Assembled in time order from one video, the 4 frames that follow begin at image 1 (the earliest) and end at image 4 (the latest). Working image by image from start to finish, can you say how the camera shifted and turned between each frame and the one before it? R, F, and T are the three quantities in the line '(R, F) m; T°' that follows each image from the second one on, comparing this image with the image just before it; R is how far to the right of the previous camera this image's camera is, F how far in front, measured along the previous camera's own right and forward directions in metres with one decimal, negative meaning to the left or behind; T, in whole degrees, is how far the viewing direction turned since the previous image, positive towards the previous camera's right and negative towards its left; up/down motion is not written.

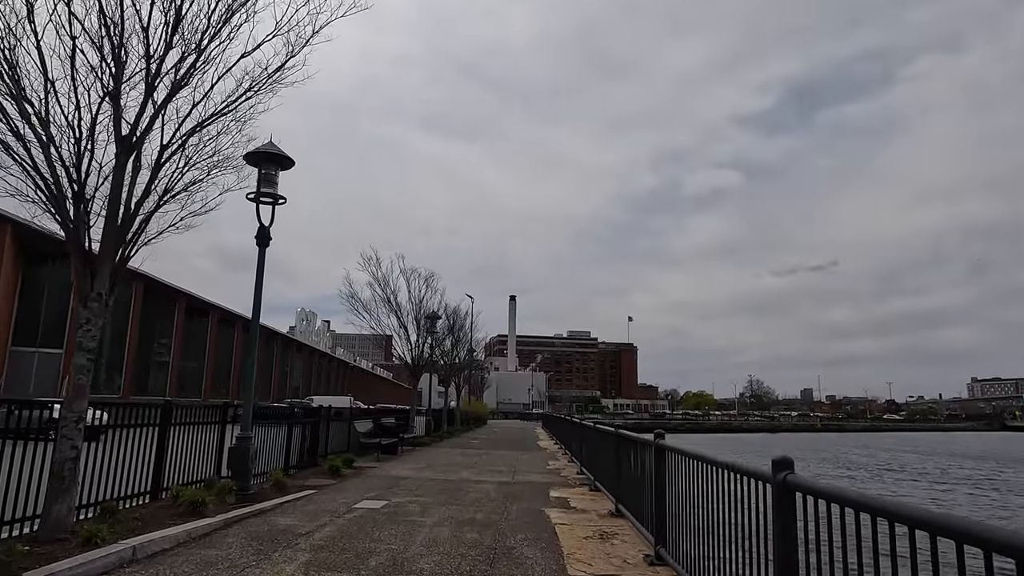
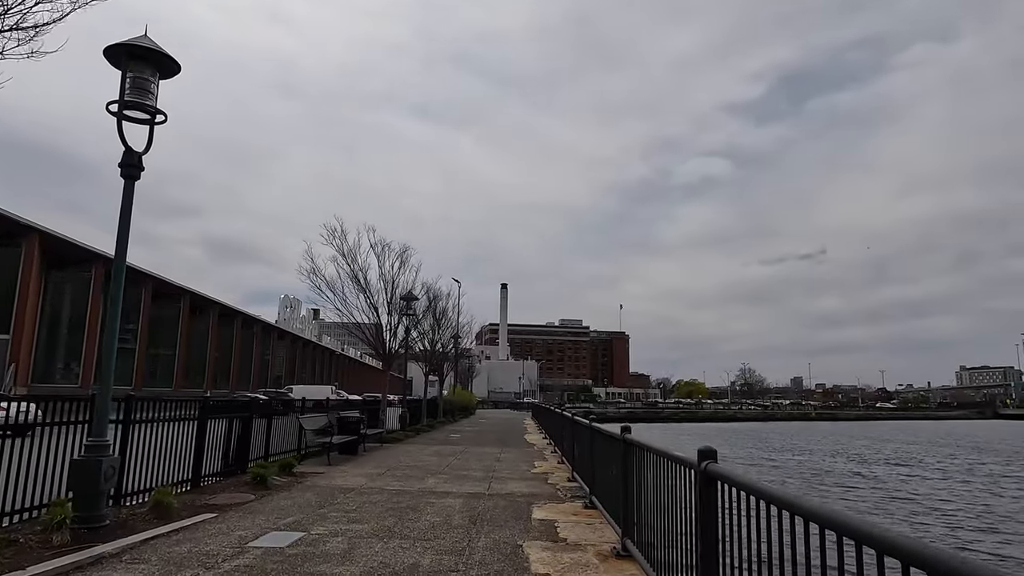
(+0.3, +2.8) m; +1°
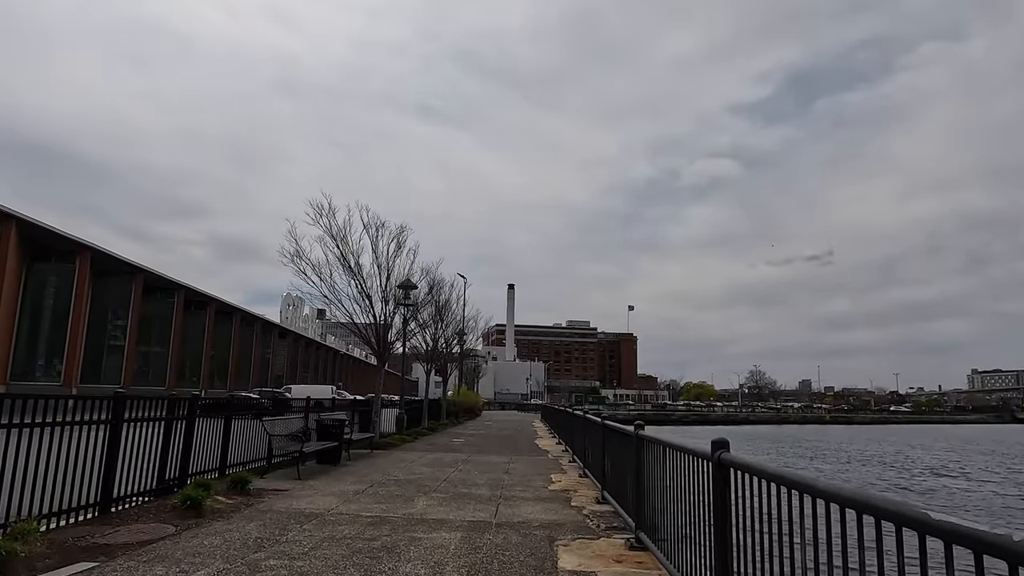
(-0.1, +2.6) m; -1°
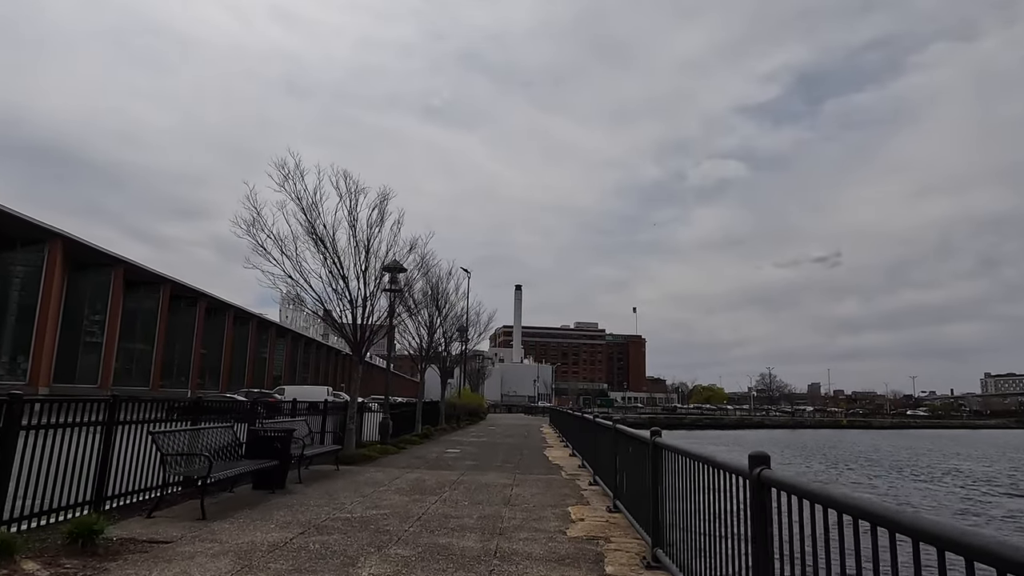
(+0.1, +3.4) m; -1°
